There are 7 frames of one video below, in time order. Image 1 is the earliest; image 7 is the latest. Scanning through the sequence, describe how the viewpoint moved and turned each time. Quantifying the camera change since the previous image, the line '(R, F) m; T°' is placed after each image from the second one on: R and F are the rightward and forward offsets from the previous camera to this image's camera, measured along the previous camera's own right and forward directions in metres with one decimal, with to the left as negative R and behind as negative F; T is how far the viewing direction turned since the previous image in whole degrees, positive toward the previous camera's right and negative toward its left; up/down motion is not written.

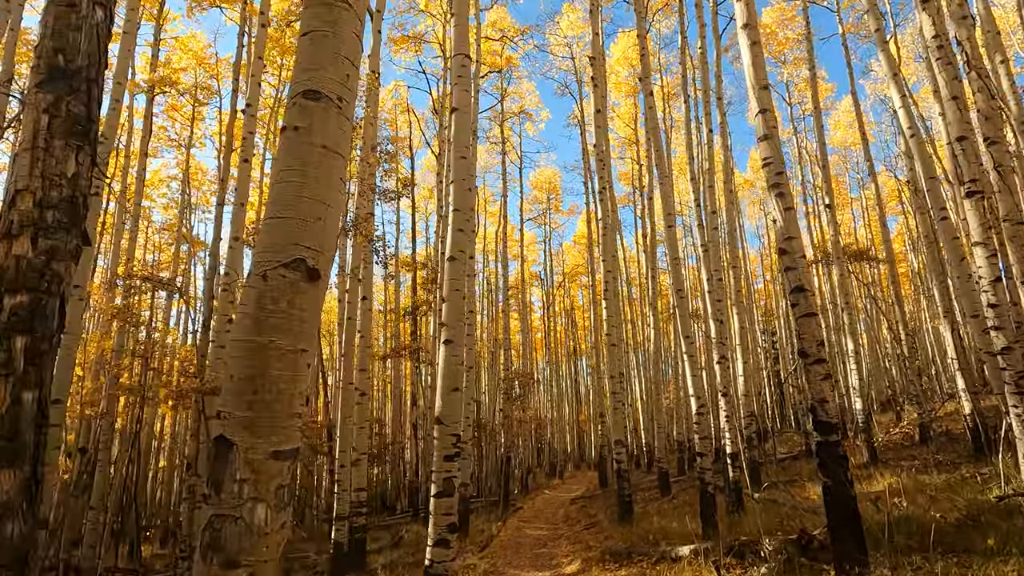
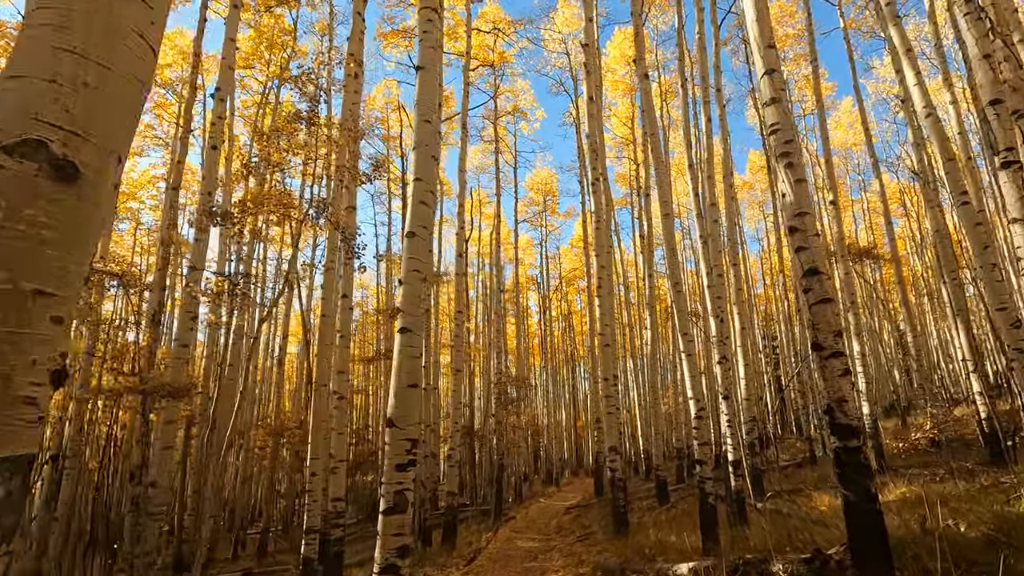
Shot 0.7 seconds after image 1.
(+0.1, +0.4) m; 0°
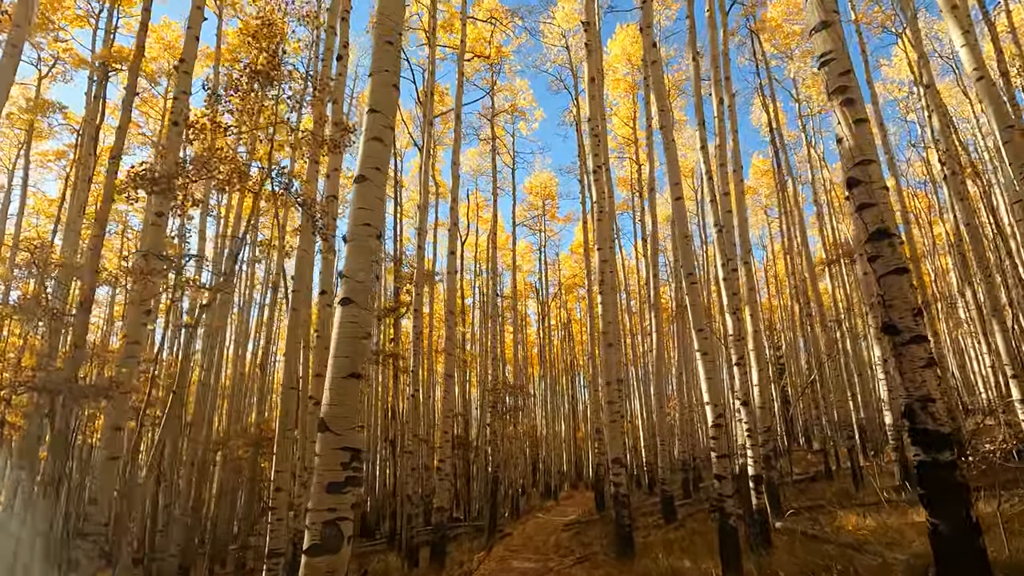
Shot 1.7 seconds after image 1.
(+0.1, +0.6) m; 0°
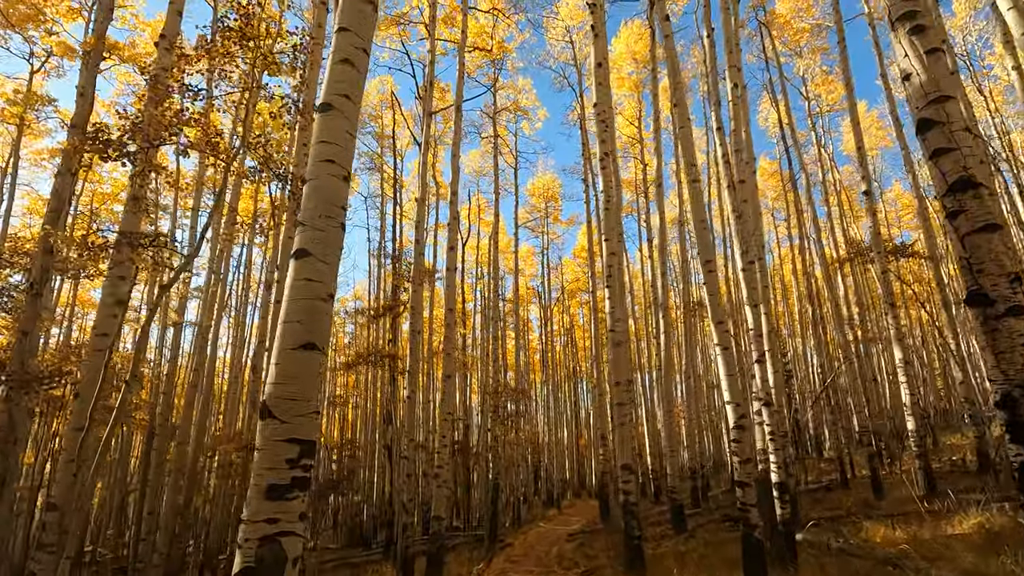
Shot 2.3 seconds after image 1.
(0.0, +0.4) m; 0°
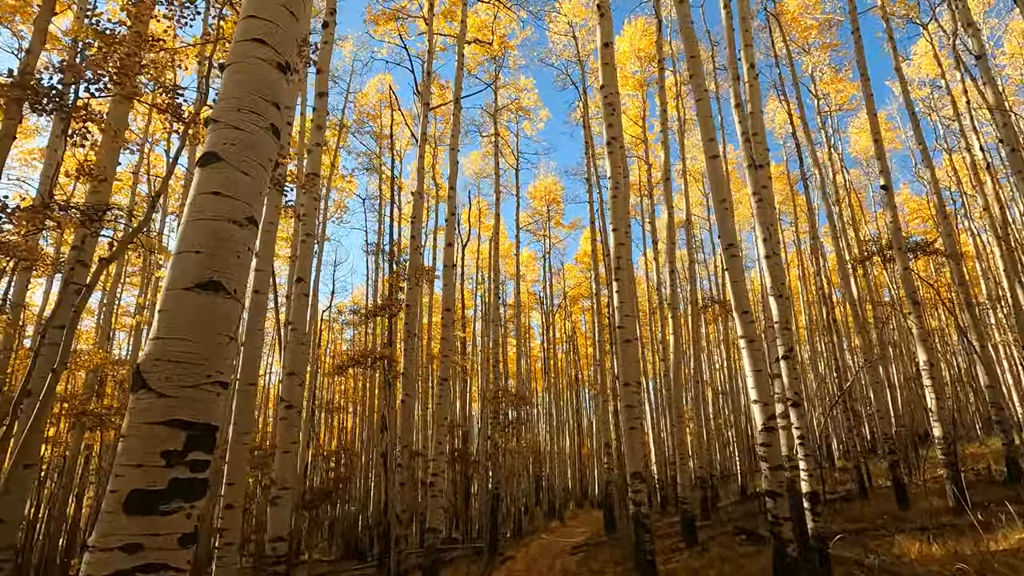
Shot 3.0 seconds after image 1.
(0.0, +0.4) m; 0°
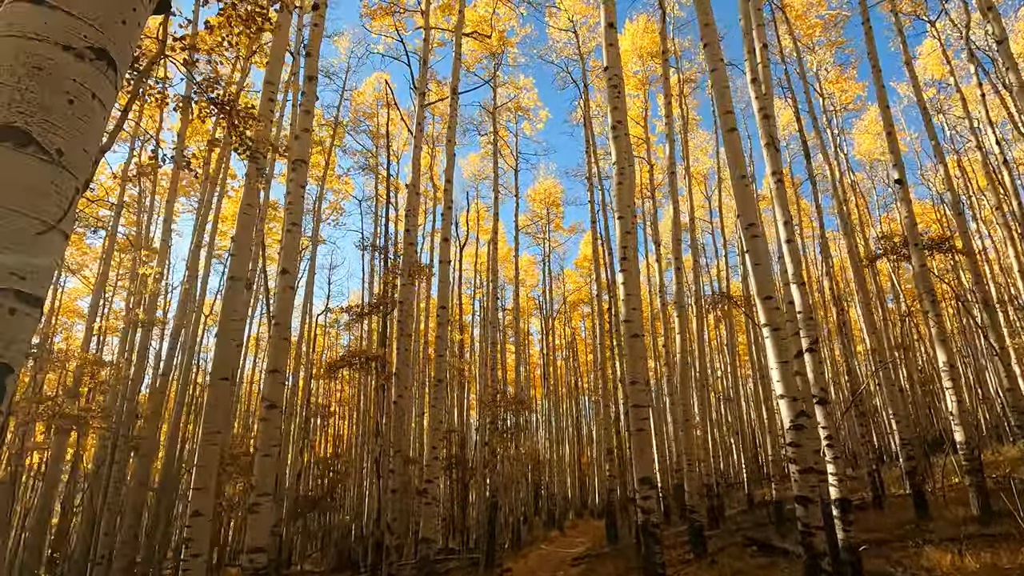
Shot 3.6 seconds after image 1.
(0.0, +0.4) m; 0°
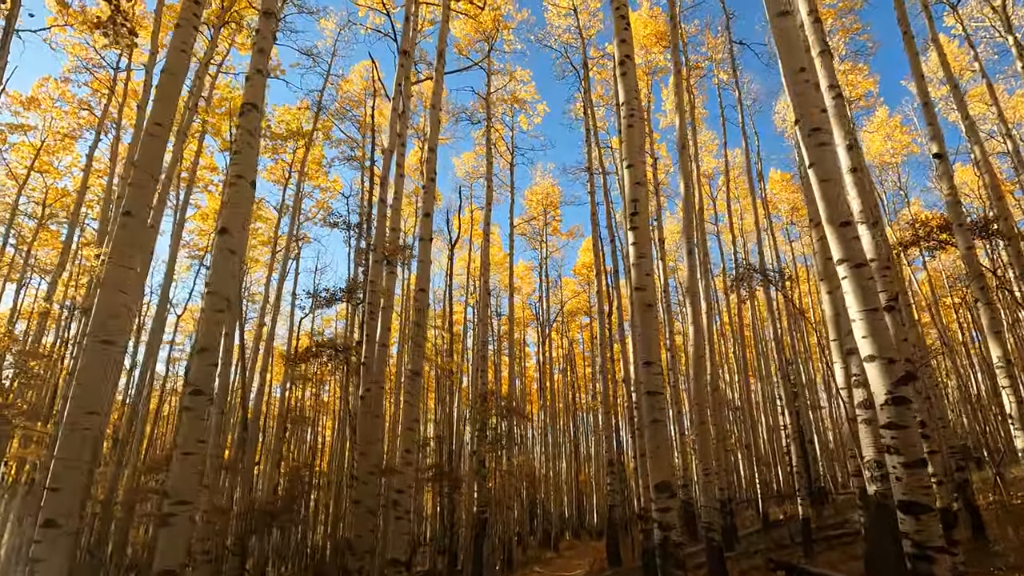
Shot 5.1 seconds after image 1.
(+0.1, +0.9) m; 0°
